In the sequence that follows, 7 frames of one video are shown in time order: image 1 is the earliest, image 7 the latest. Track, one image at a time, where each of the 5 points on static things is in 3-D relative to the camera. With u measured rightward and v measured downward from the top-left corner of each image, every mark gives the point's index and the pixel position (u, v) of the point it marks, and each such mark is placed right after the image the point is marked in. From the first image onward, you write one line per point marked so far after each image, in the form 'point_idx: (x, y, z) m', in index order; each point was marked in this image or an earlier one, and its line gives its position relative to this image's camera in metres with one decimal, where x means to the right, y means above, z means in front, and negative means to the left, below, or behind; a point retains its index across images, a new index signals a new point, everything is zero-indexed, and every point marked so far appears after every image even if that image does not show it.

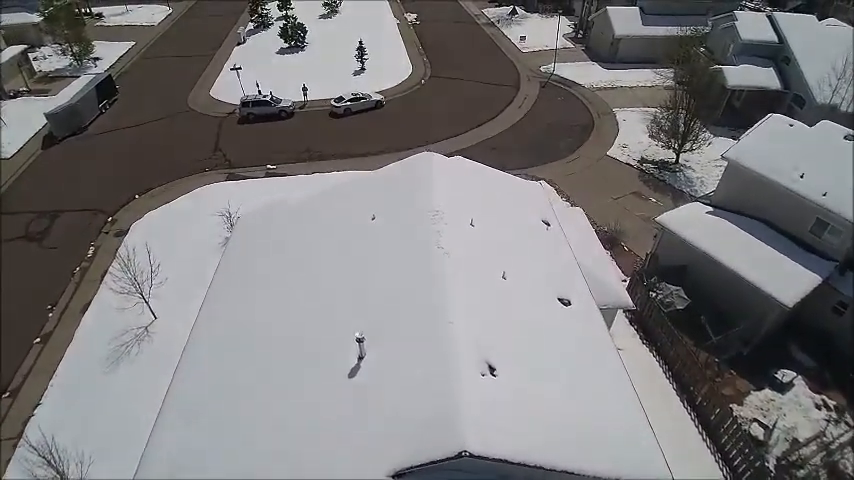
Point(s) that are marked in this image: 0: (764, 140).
0: (+10.6, +3.2, +16.8) m
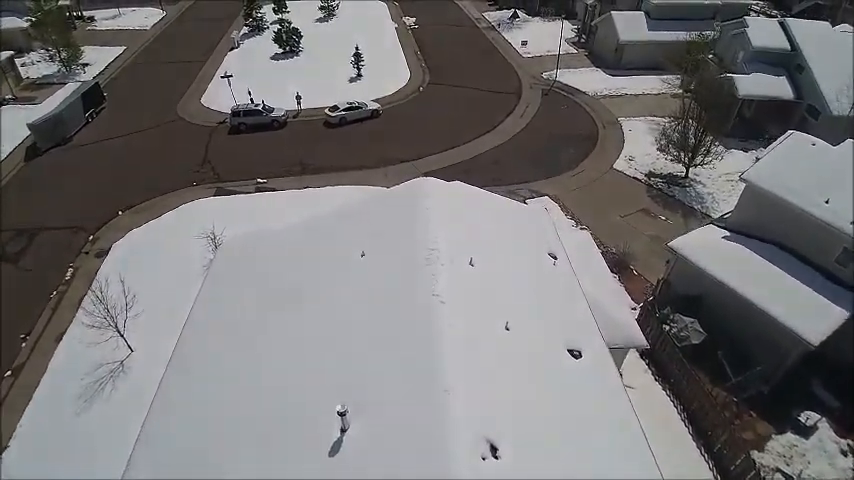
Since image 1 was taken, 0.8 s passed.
0: (+10.5, +2.3, +15.6) m
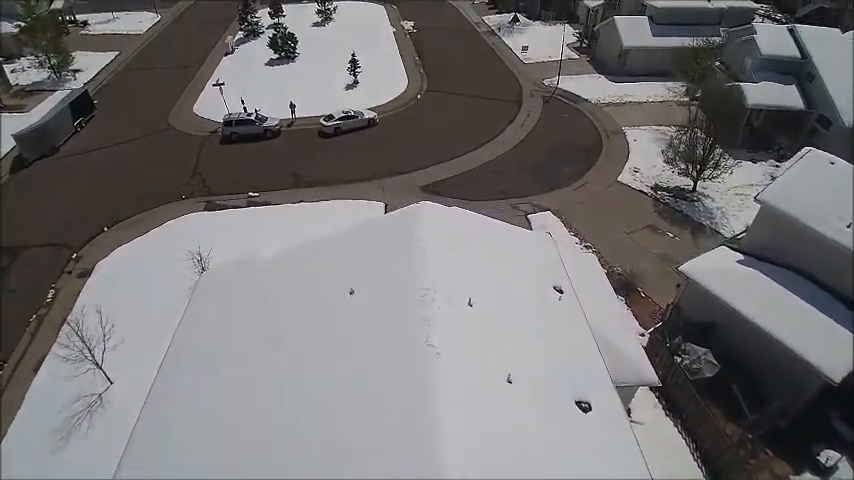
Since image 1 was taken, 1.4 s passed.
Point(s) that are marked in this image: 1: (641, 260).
0: (+10.4, +1.7, +14.8) m
1: (+7.7, -0.7, +19.3) m
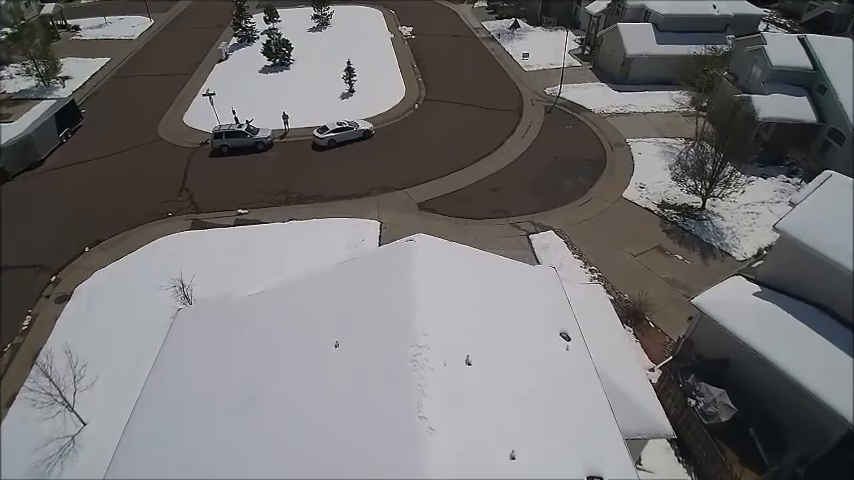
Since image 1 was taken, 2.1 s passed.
0: (+10.2, +0.8, +13.8) m
1: (+7.6, -1.6, +18.3) m
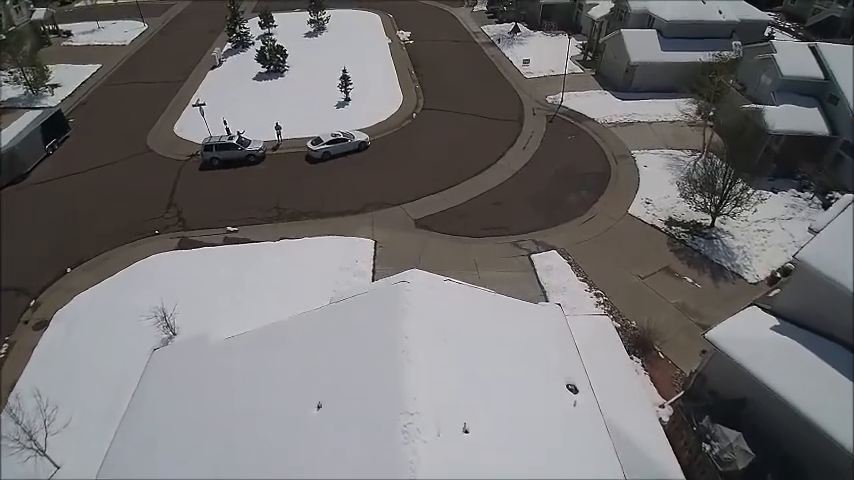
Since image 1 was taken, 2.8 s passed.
0: (+10.1, +0.1, +12.8) m
1: (+7.5, -2.3, +17.4) m
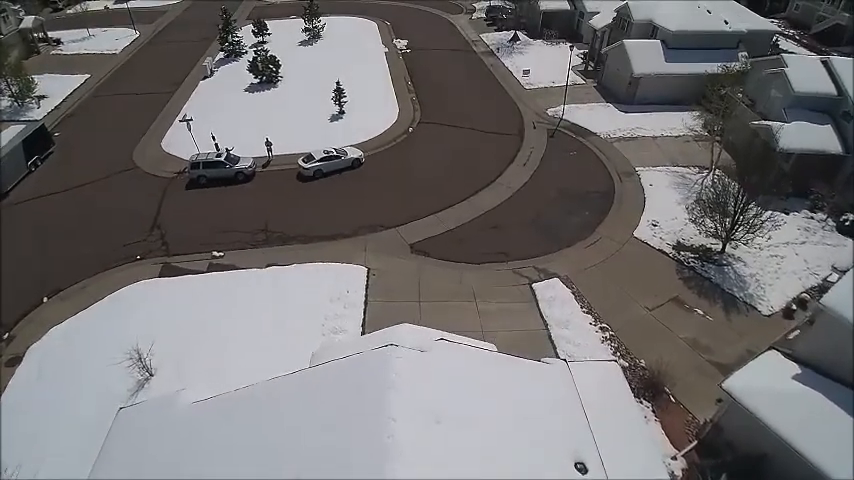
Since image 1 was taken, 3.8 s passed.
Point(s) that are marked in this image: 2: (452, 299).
0: (+10.0, -0.9, +11.8) m
1: (+7.3, -3.3, +16.3) m
2: (+0.9, -2.1, +18.6) m
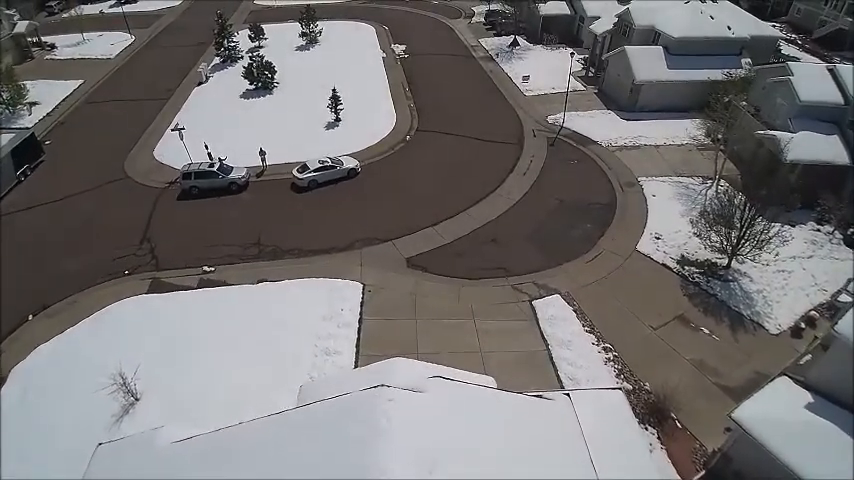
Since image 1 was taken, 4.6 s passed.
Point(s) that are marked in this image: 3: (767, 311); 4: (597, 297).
0: (+9.9, -1.4, +11.2) m
1: (+7.2, -3.8, +15.8) m
2: (+0.8, -2.6, +18.1) m
3: (+11.4, -2.4, +17.9) m
4: (+5.8, -2.0, +18.6) m
